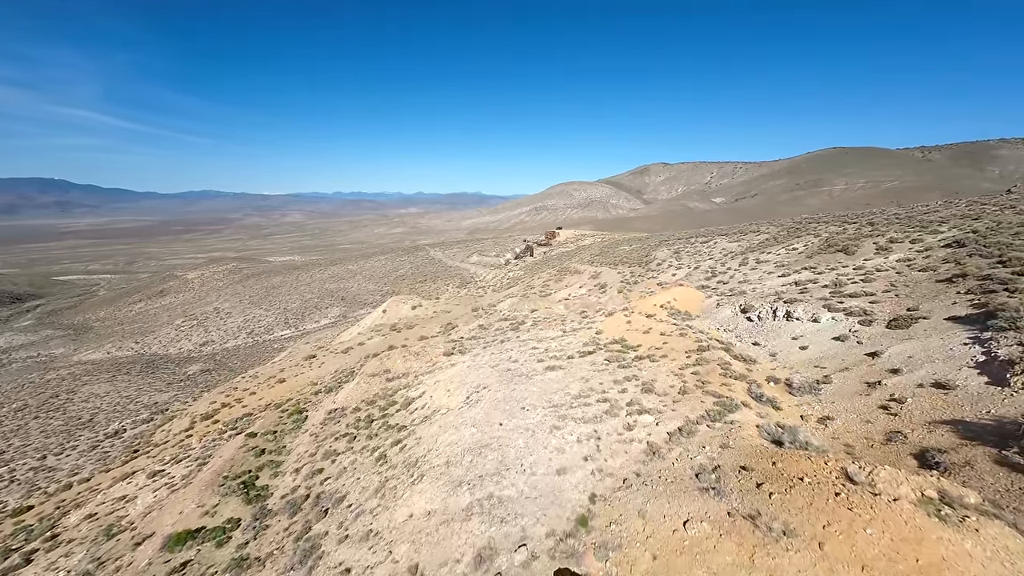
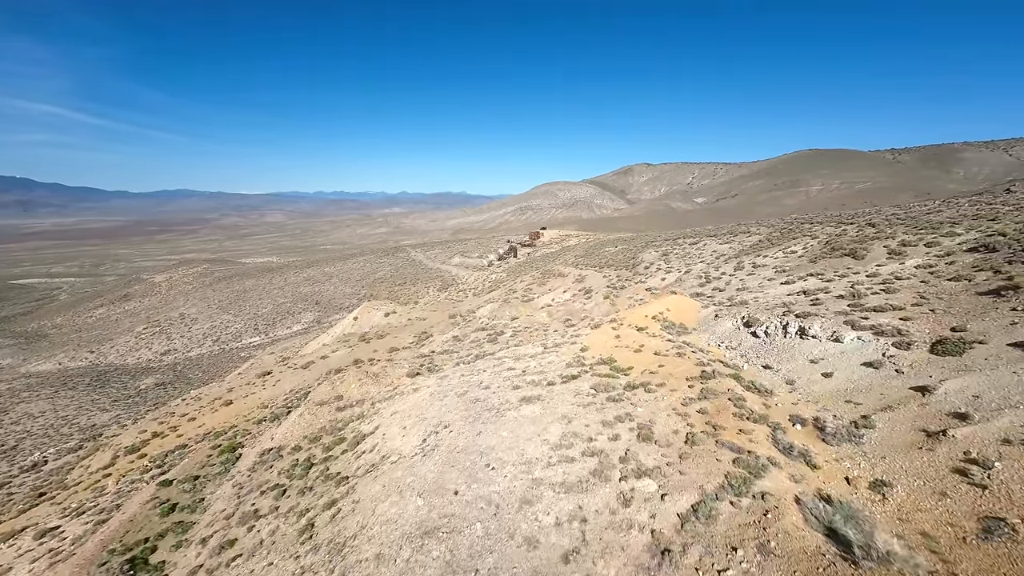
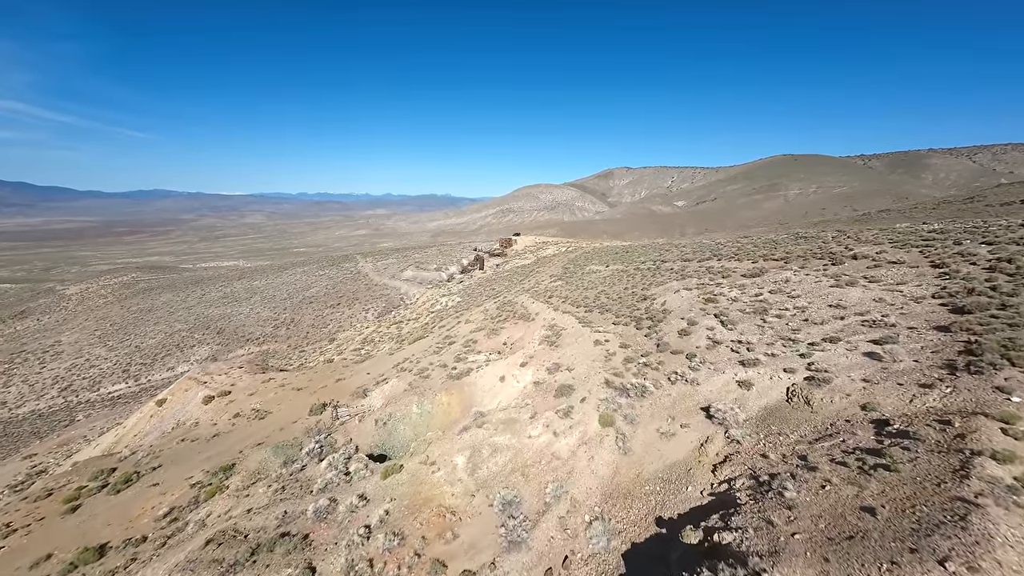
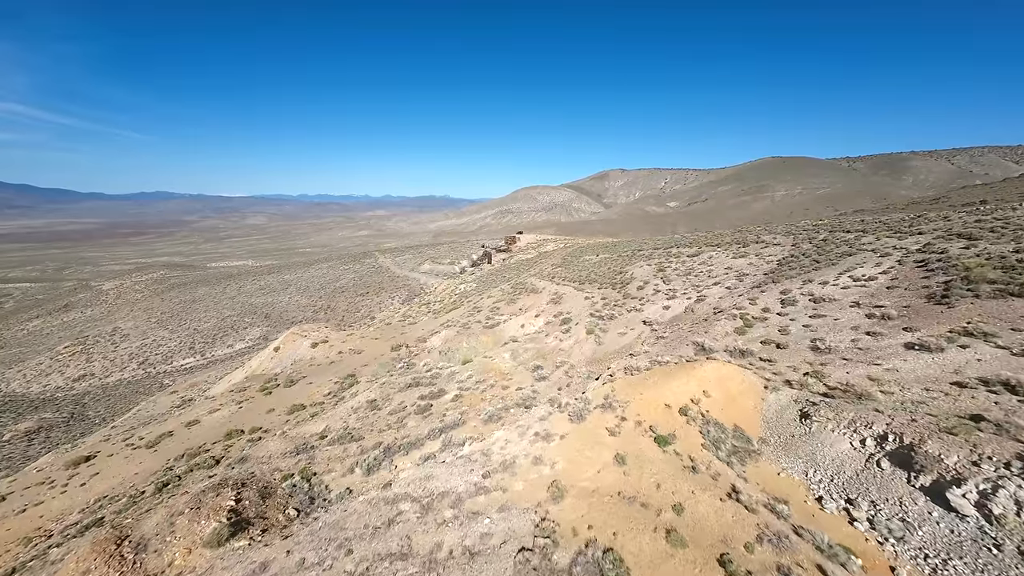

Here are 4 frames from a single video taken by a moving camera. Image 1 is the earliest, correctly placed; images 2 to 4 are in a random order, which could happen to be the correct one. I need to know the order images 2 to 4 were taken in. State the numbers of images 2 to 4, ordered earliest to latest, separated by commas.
2, 4, 3
